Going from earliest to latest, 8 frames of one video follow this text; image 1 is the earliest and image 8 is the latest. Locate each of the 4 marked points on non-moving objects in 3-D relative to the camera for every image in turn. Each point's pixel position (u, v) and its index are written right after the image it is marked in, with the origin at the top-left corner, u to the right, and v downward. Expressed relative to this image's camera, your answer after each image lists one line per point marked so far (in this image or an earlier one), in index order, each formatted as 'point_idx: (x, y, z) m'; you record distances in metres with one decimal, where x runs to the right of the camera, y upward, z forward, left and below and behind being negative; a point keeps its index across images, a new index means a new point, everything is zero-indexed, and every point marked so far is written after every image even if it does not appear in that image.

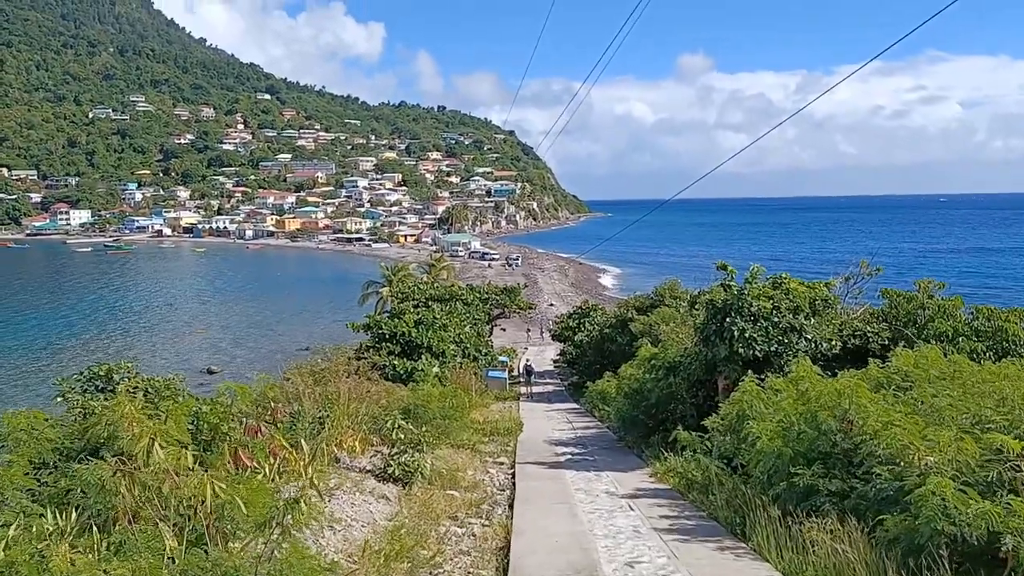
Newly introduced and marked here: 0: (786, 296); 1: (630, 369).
0: (+3.3, -0.1, +9.8) m
1: (+2.1, -1.5, +14.7) m
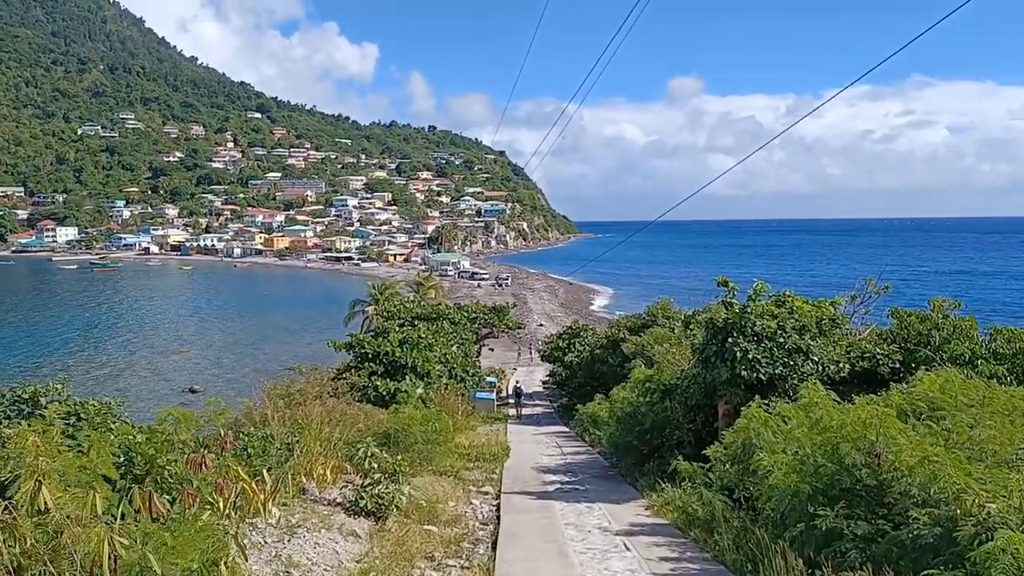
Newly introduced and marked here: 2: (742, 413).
0: (+3.2, -0.3, +9.1) m
1: (+1.9, -1.8, +14.1) m
2: (+2.4, -1.4, +8.7) m
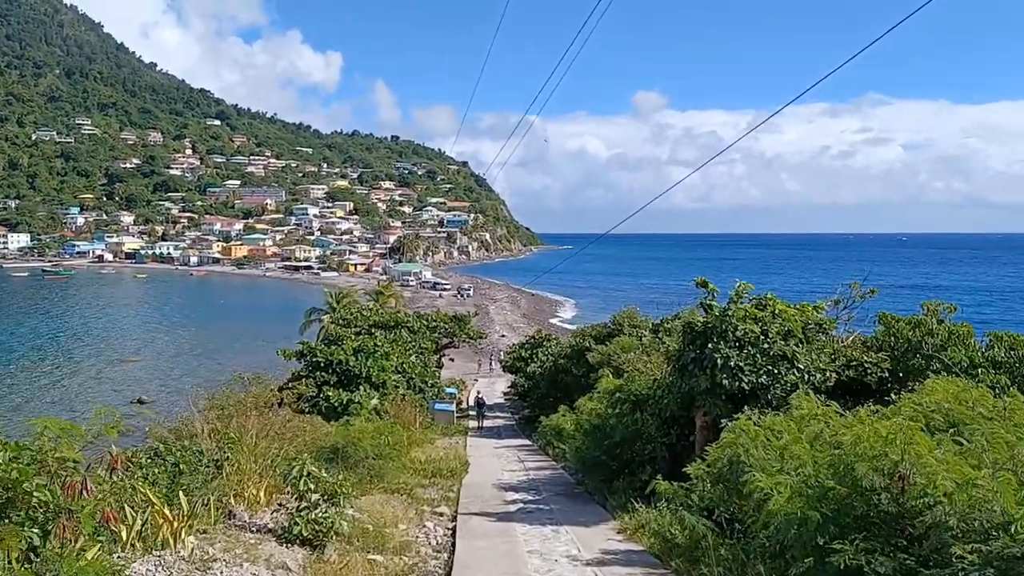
0: (+2.7, -0.3, +8.4) m
1: (+1.2, -1.9, +13.2) m
2: (+2.0, -1.4, +7.9) m
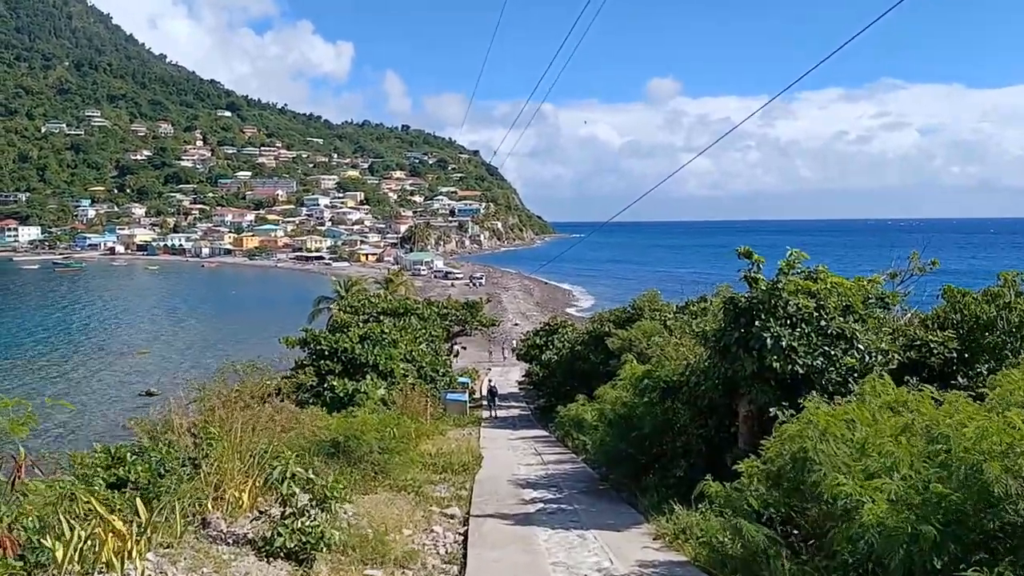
0: (+2.9, 0.0, +7.4) m
1: (+1.5, -1.6, +12.2) m
2: (+2.2, -1.1, +6.9) m
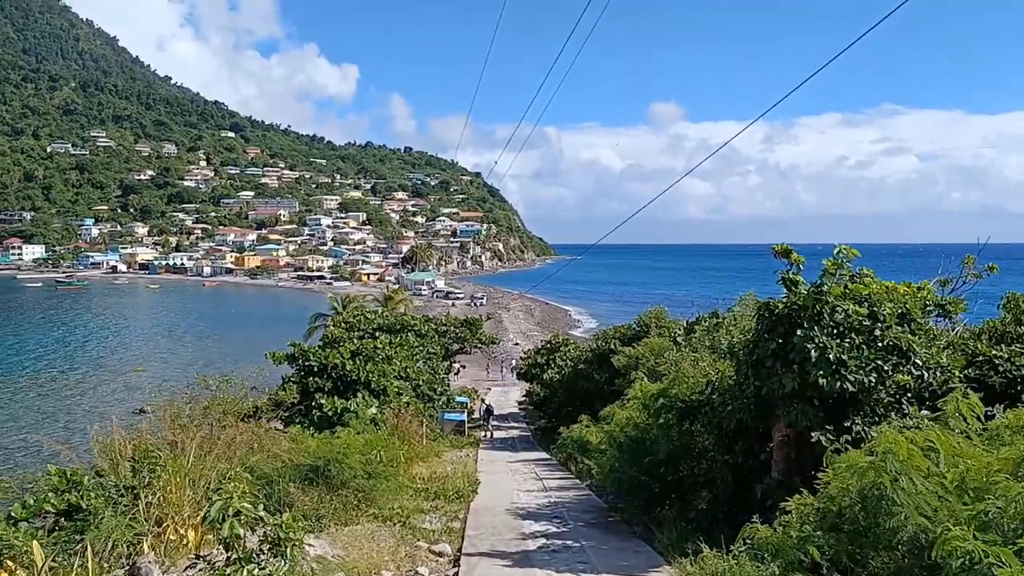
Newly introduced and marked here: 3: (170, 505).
0: (+2.9, -0.1, +6.3) m
1: (+1.5, -1.7, +11.2) m
2: (+2.2, -1.1, +5.8) m
3: (-2.4, -1.5, +5.6) m
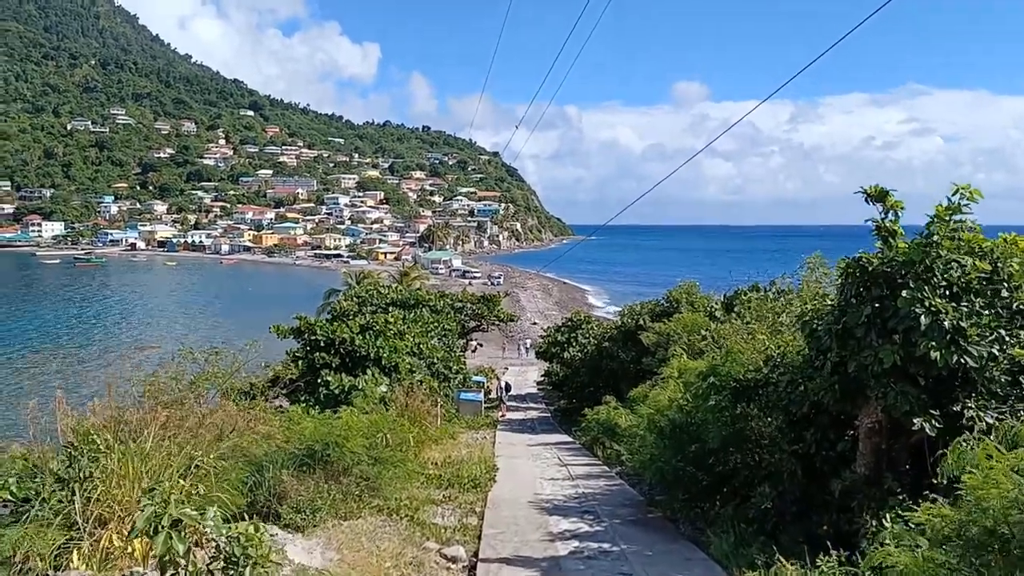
0: (+3.1, +0.2, +5.1) m
1: (+1.8, -1.3, +10.0) m
2: (+2.4, -0.8, +4.6) m
3: (-2.2, -1.2, +4.4) m
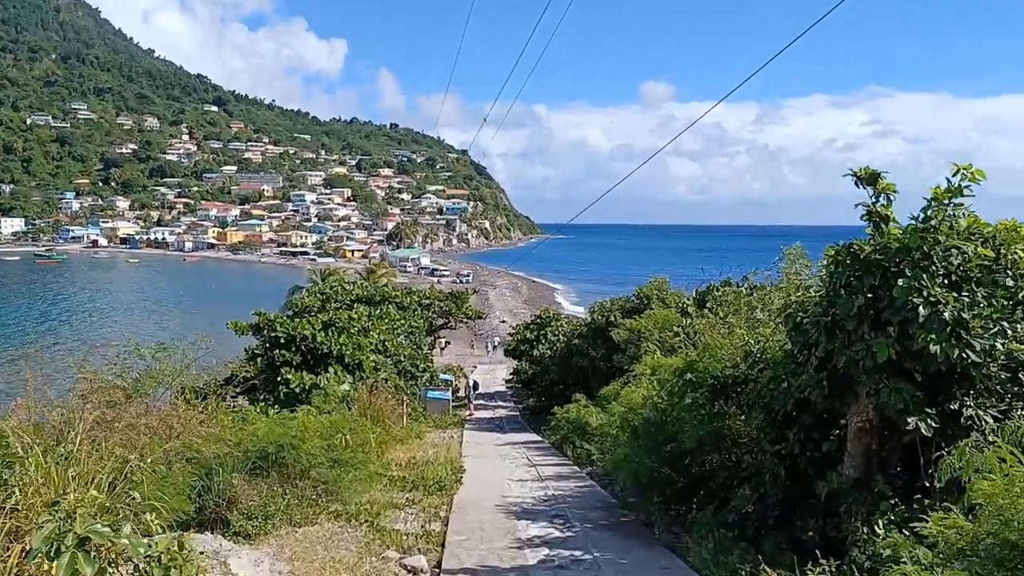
0: (+2.9, +0.3, +4.8) m
1: (+1.4, -1.2, +9.6) m
2: (+2.2, -0.8, +4.2) m
3: (-2.4, -1.1, +3.9) m
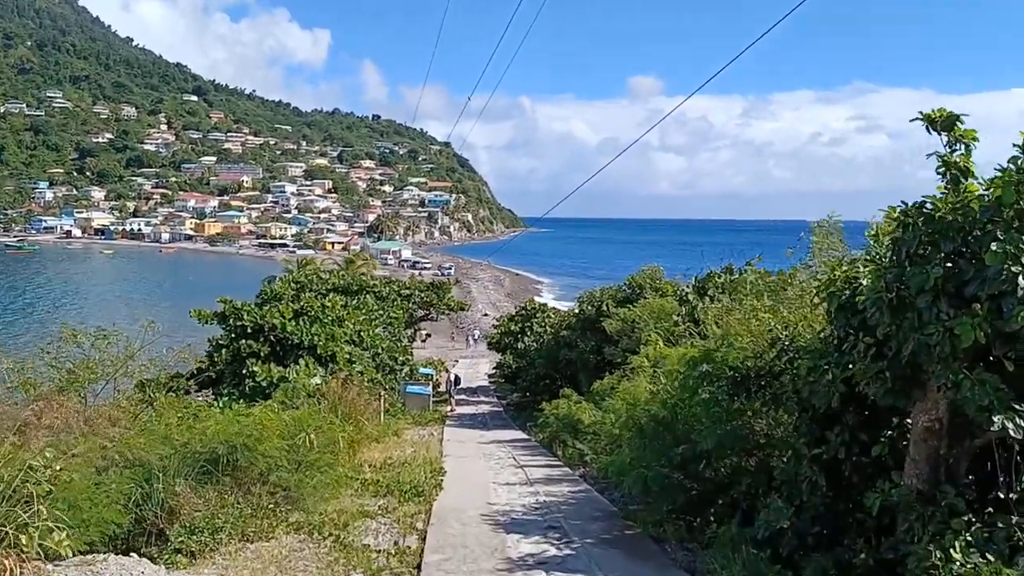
0: (+2.9, +0.4, +3.9) m
1: (+1.2, -1.0, +8.7) m
2: (+2.2, -0.6, +3.3) m
3: (-2.4, -0.9, +2.9) m
